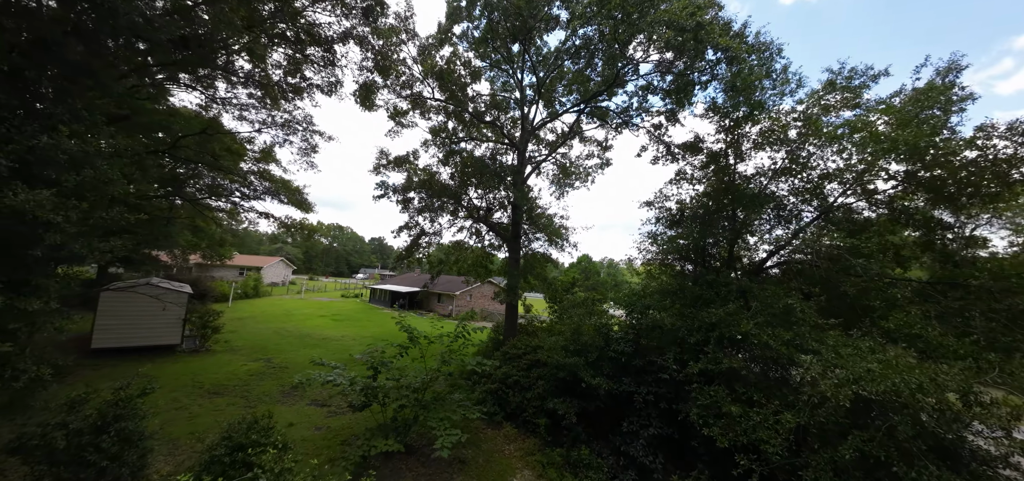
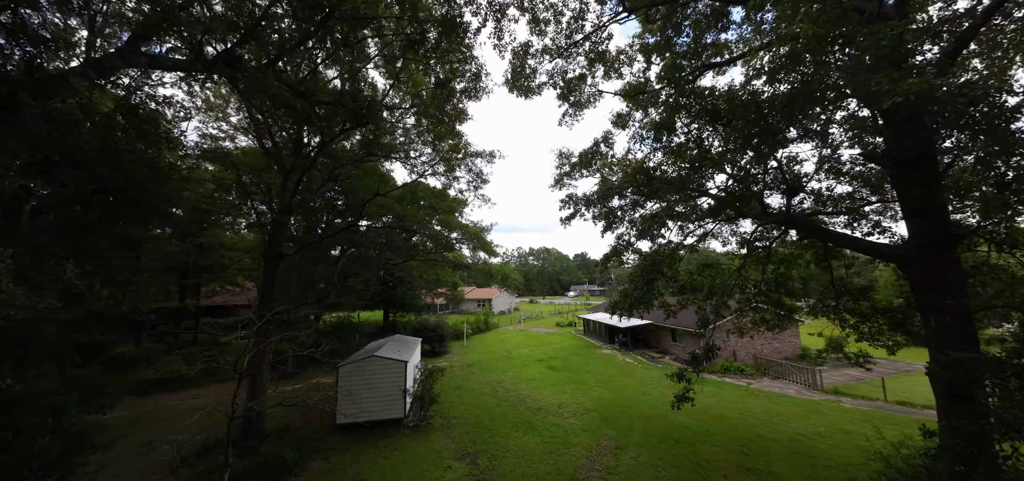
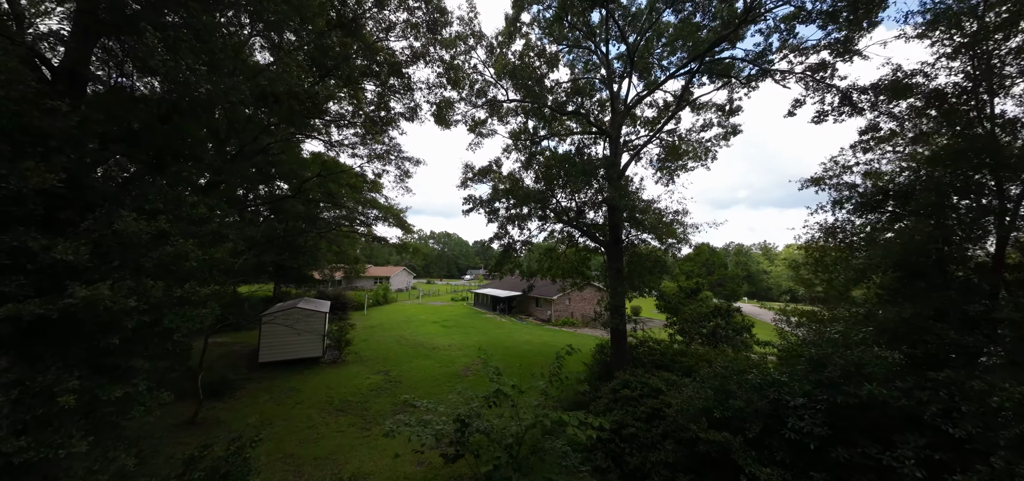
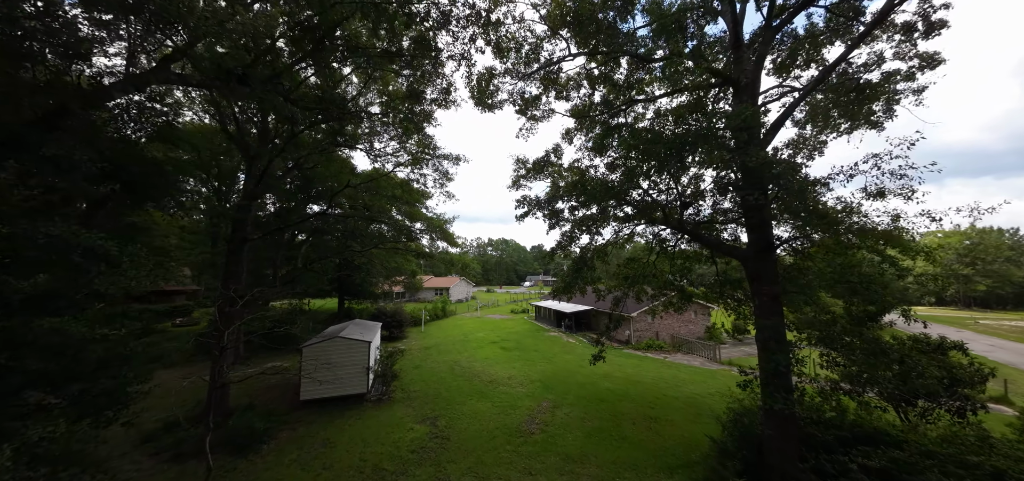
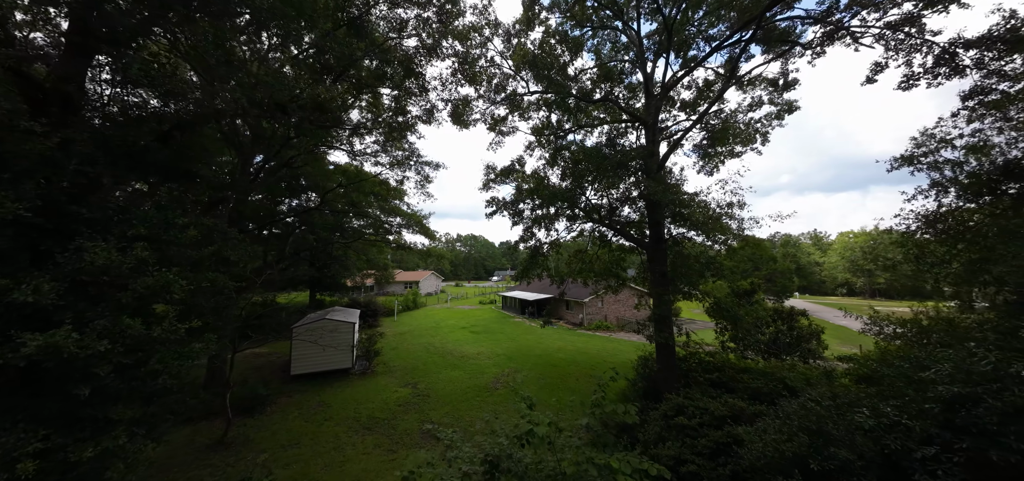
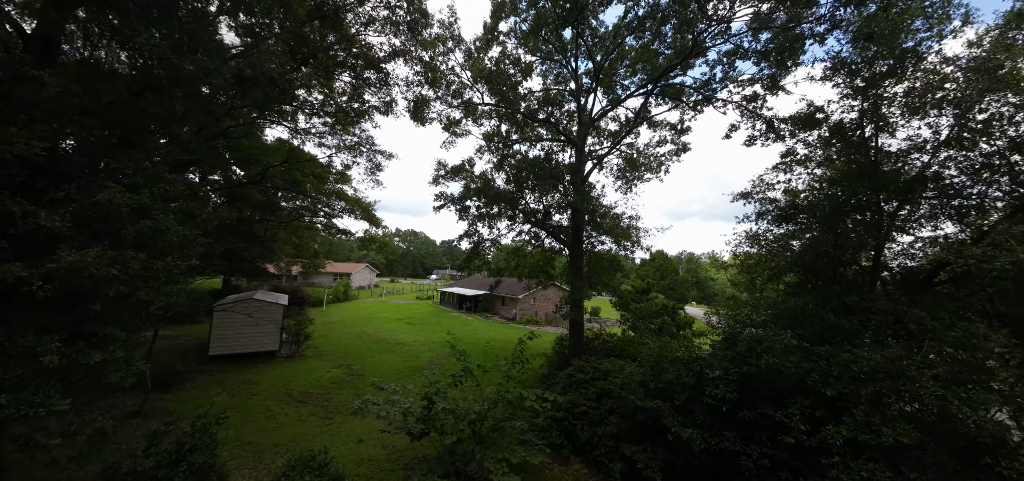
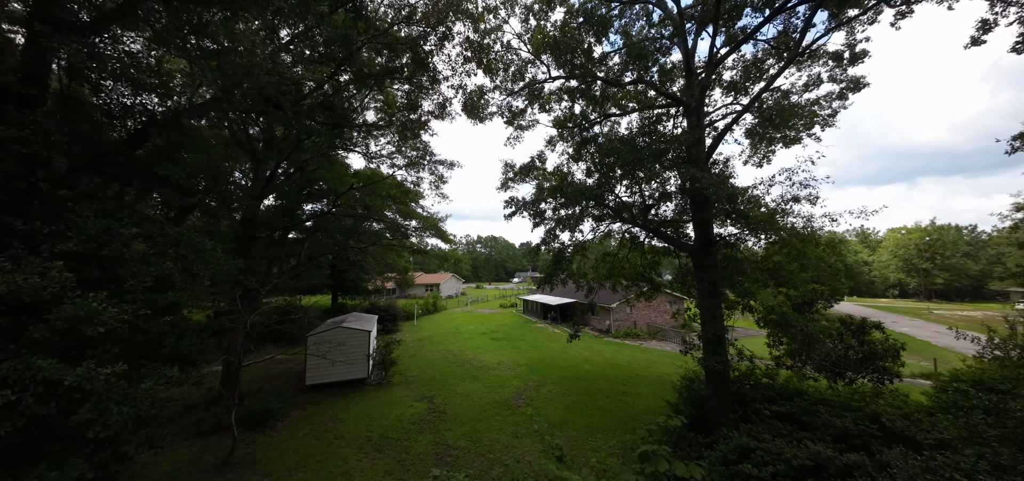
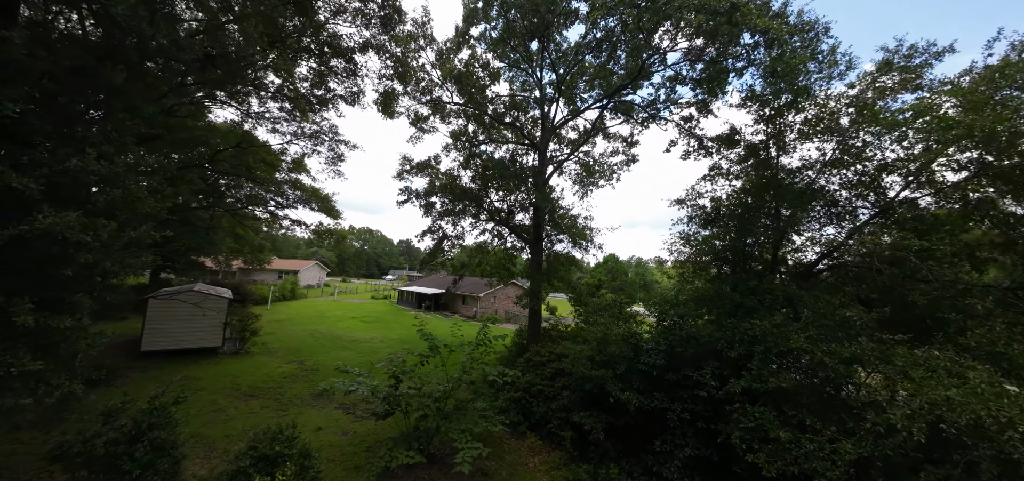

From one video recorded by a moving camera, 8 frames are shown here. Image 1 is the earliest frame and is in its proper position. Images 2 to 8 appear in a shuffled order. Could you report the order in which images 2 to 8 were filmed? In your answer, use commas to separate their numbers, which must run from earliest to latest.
8, 6, 3, 5, 7, 4, 2
